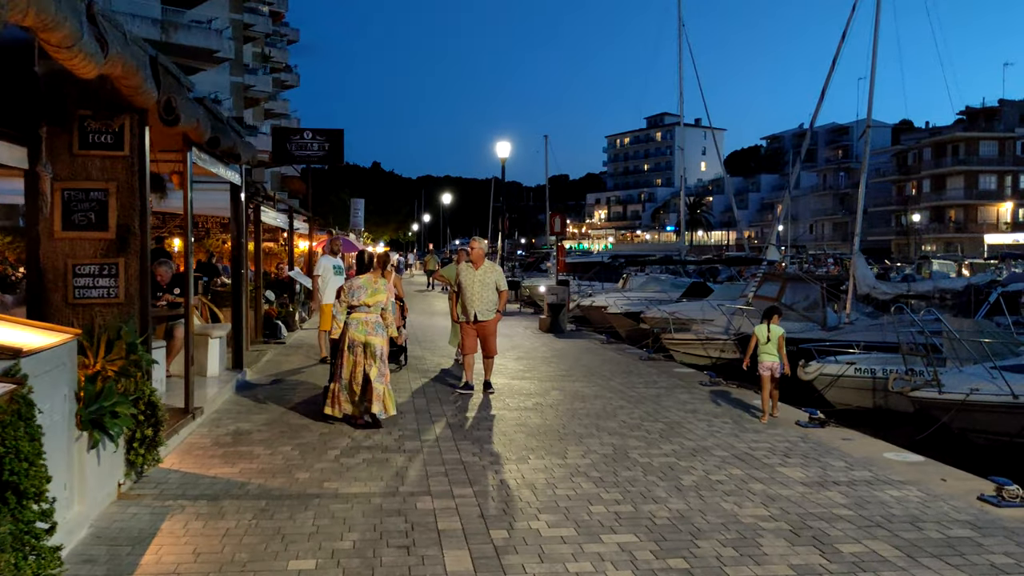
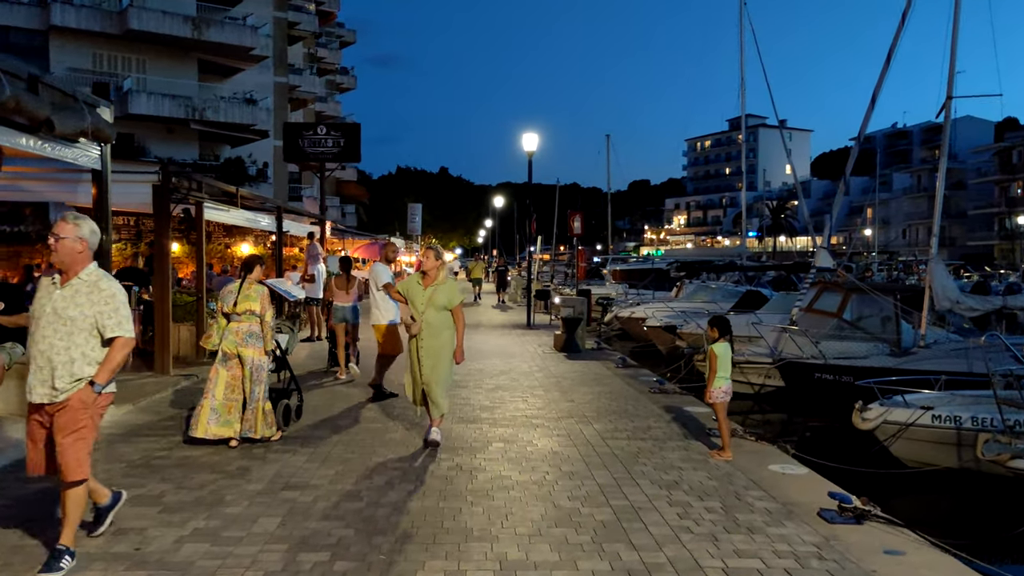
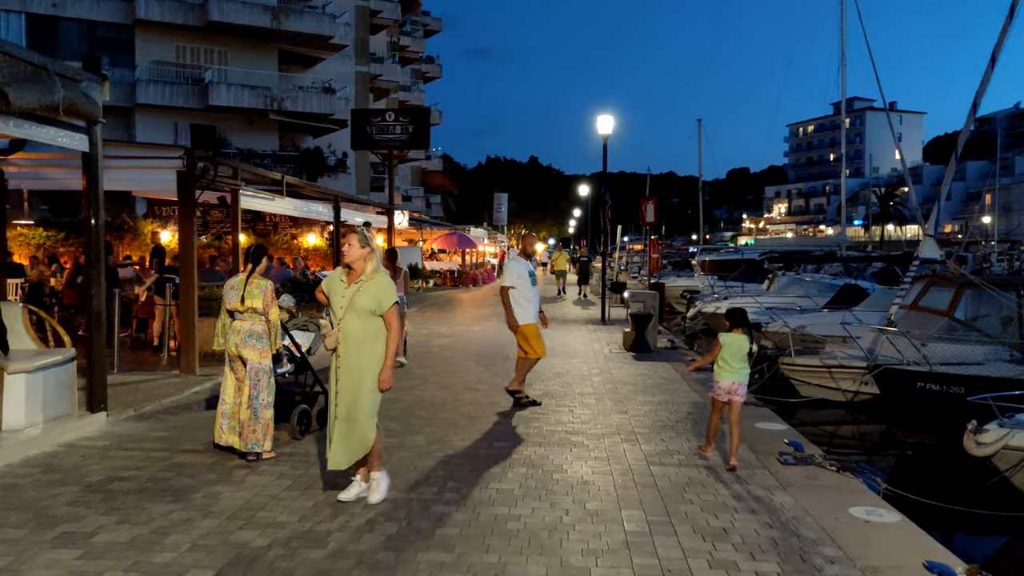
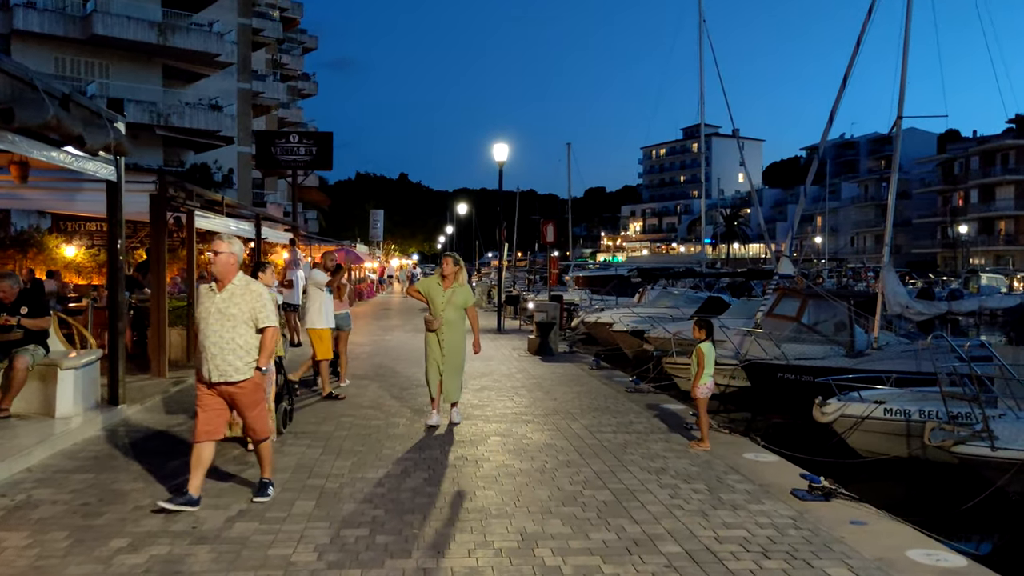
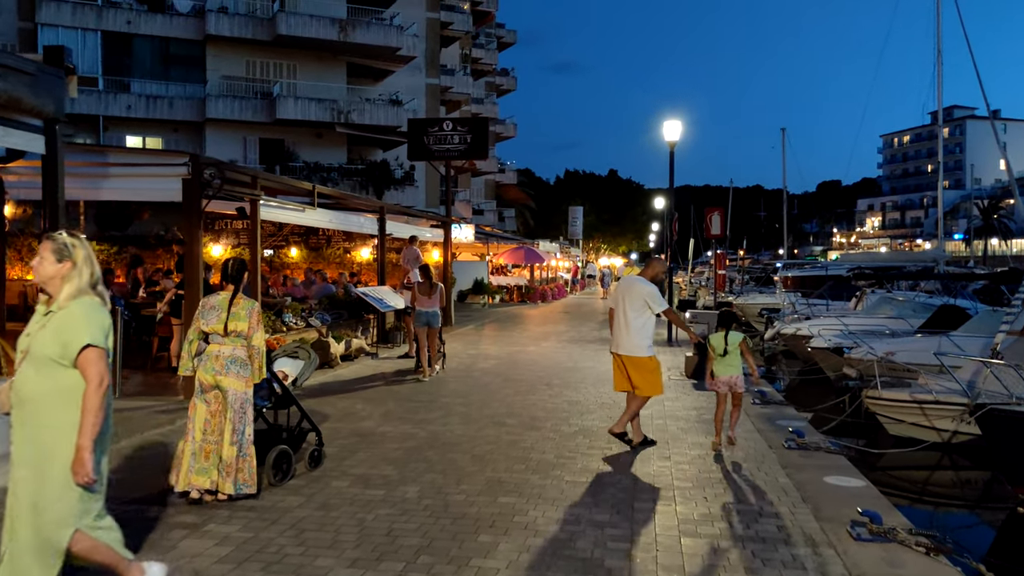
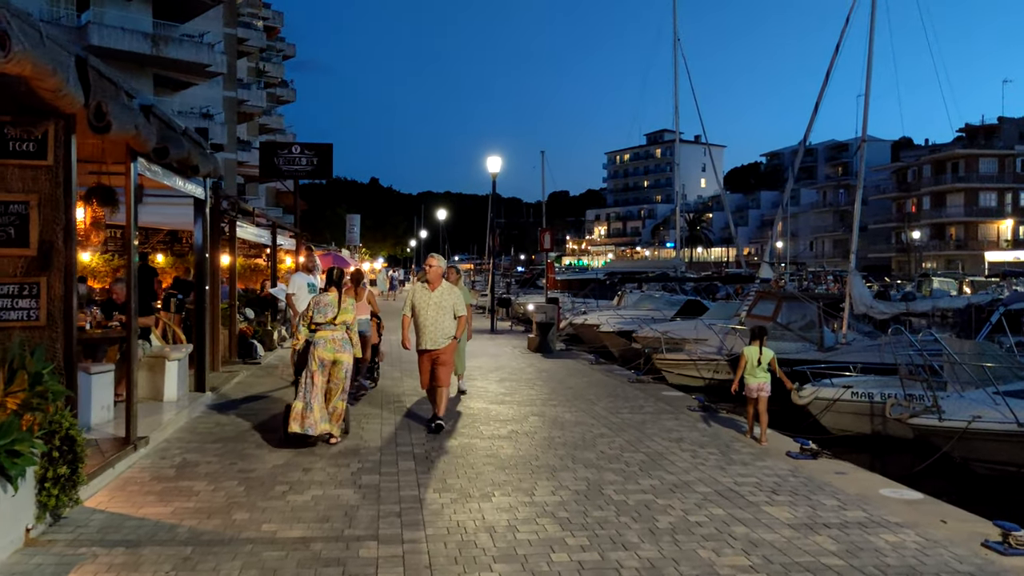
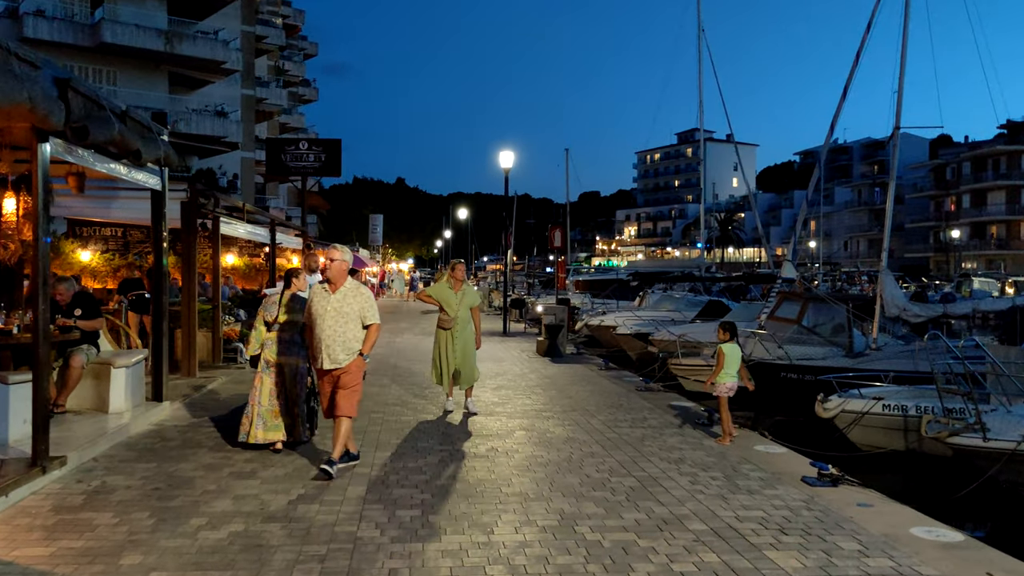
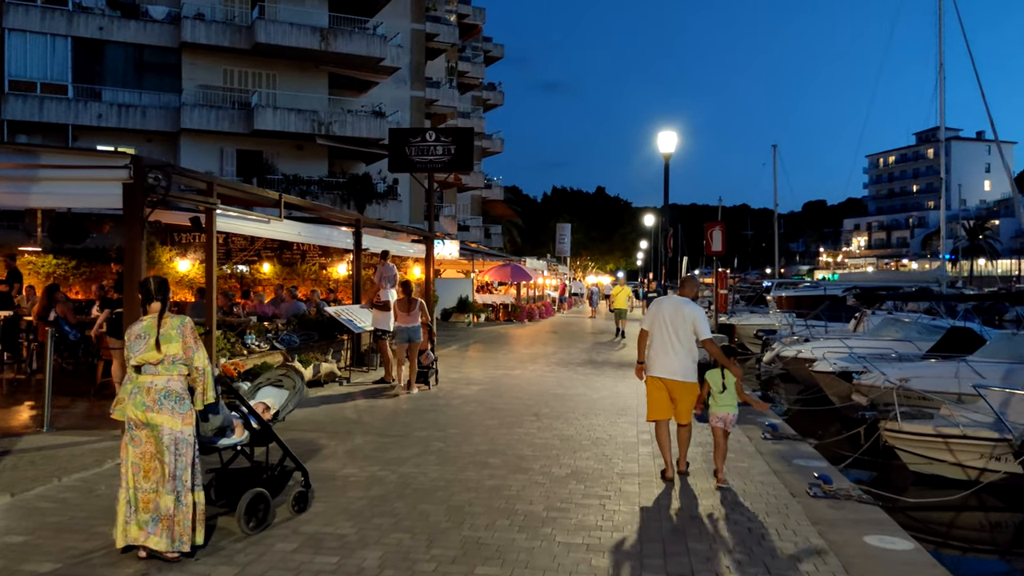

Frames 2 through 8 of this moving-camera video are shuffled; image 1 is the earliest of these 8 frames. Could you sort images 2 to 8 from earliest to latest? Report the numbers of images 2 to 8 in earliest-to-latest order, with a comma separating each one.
6, 7, 4, 2, 3, 5, 8
